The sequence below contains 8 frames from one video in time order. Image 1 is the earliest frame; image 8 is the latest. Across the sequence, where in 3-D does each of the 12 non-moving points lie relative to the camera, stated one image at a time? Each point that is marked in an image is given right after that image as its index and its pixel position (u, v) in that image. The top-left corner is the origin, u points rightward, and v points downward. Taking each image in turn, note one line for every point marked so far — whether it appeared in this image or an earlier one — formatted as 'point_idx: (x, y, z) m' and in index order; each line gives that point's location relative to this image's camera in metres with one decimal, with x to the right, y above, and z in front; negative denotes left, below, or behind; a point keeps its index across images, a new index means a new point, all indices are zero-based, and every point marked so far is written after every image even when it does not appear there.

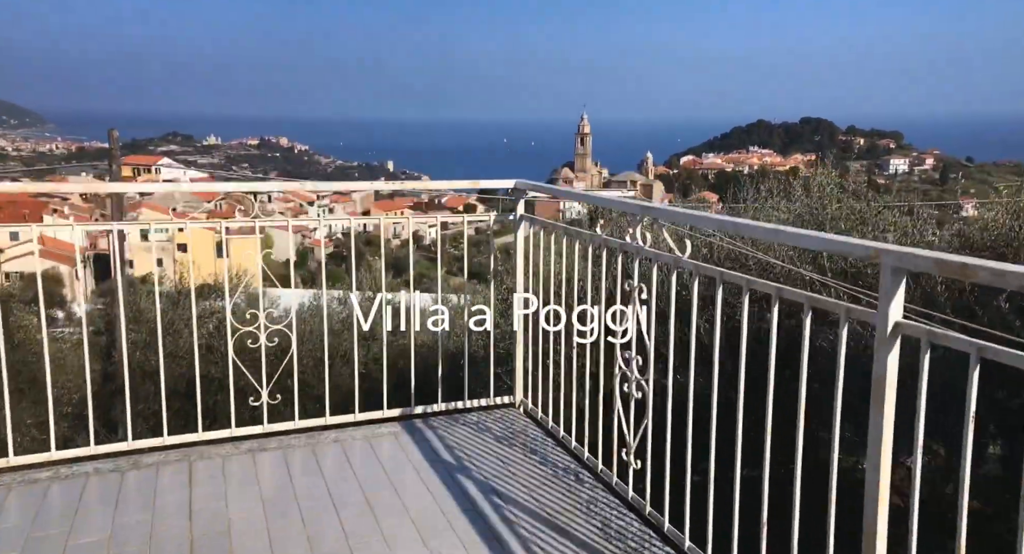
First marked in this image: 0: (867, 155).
0: (+7.6, +2.6, +19.4) m
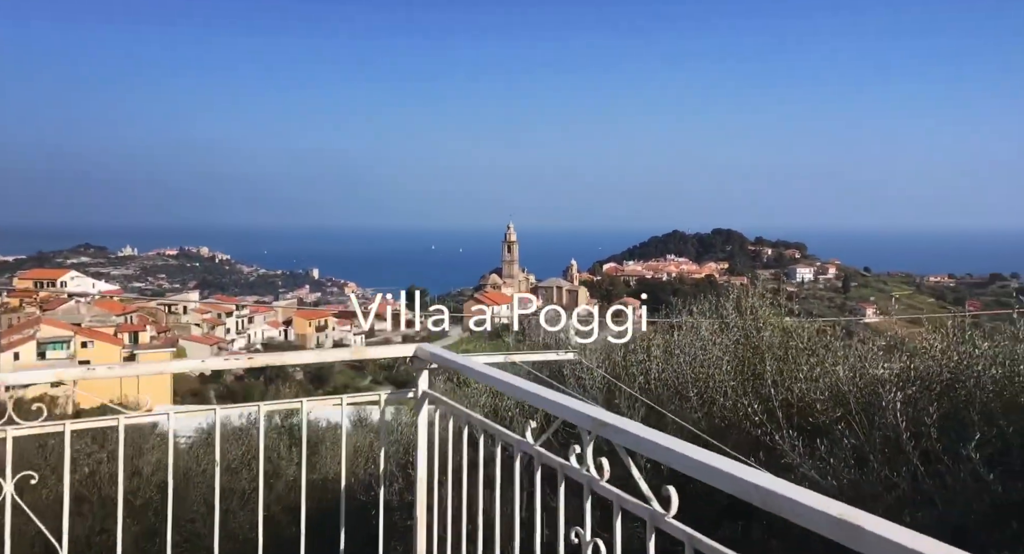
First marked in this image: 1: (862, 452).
0: (+6.0, +0.3, +20.0) m
1: (+2.1, -1.0, +5.2) m
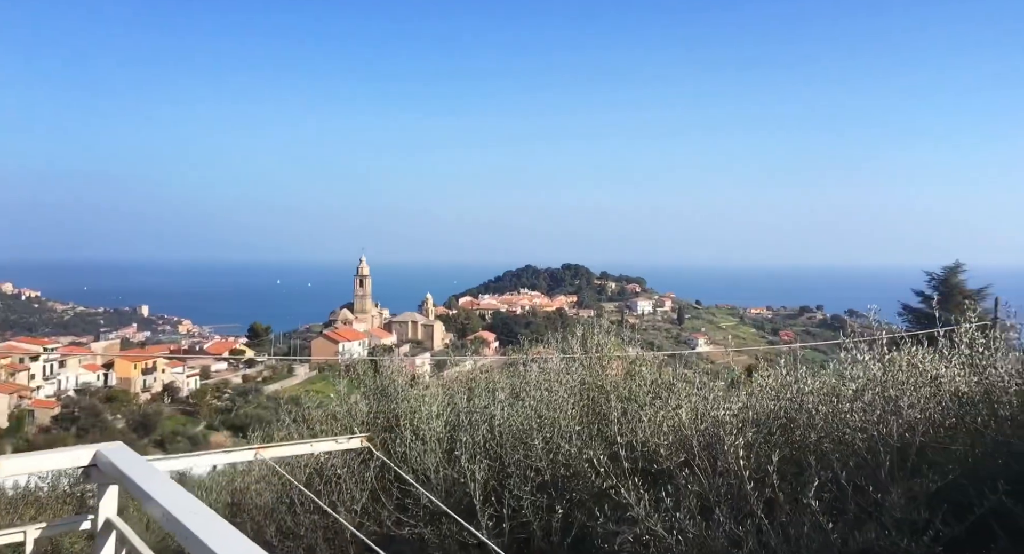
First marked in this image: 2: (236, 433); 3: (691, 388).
0: (+2.6, -0.5, +20.3) m
1: (+1.1, -1.3, +5.1) m
2: (-4.2, -2.4, +13.2) m
3: (+1.2, -0.8, +6.0) m
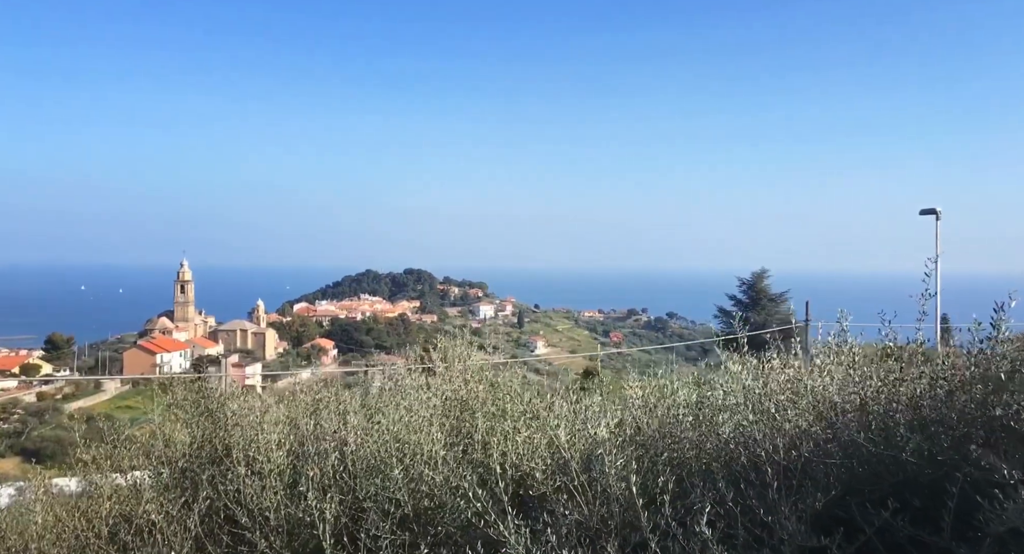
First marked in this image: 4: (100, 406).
0: (-1.1, -0.6, +19.7) m
1: (+0.2, -1.3, +4.4) m
2: (-6.5, -2.4, +11.5) m
3: (+0.2, -0.7, +5.5) m
4: (-6.6, -2.1, +13.8) m
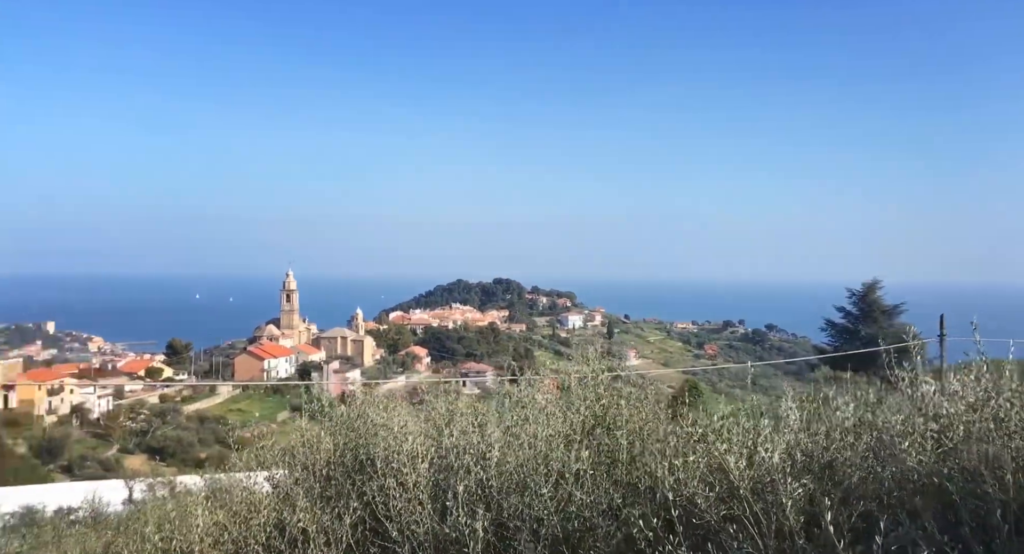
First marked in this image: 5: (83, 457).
0: (+1.0, -0.9, +20.1) m
1: (+0.8, -1.3, +4.7) m
2: (-5.2, -2.6, +12.4) m
3: (+0.8, -0.8, +5.8) m
4: (-5.0, -2.2, +14.7) m
5: (-5.8, -2.5, +11.9) m
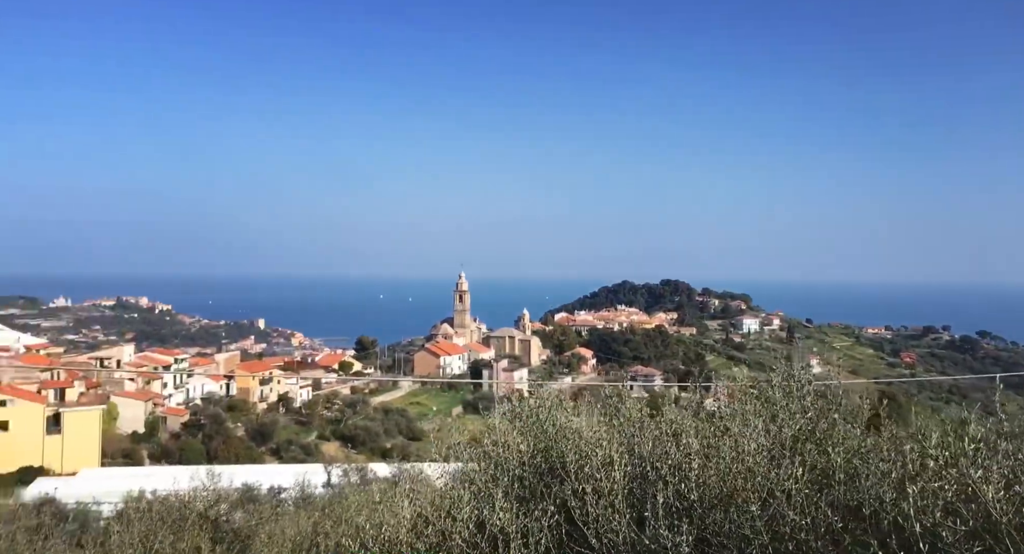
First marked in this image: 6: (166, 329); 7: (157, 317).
0: (+4.9, -0.9, +20.0) m
1: (+1.8, -1.4, +4.9) m
2: (-2.6, -2.6, +13.6) m
3: (+2.1, -0.9, +5.9) m
4: (-2.0, -2.3, +15.8) m
5: (-3.4, -2.5, +13.2) m
6: (-6.5, -1.0, +16.6) m
7: (-7.3, -0.8, +17.9) m
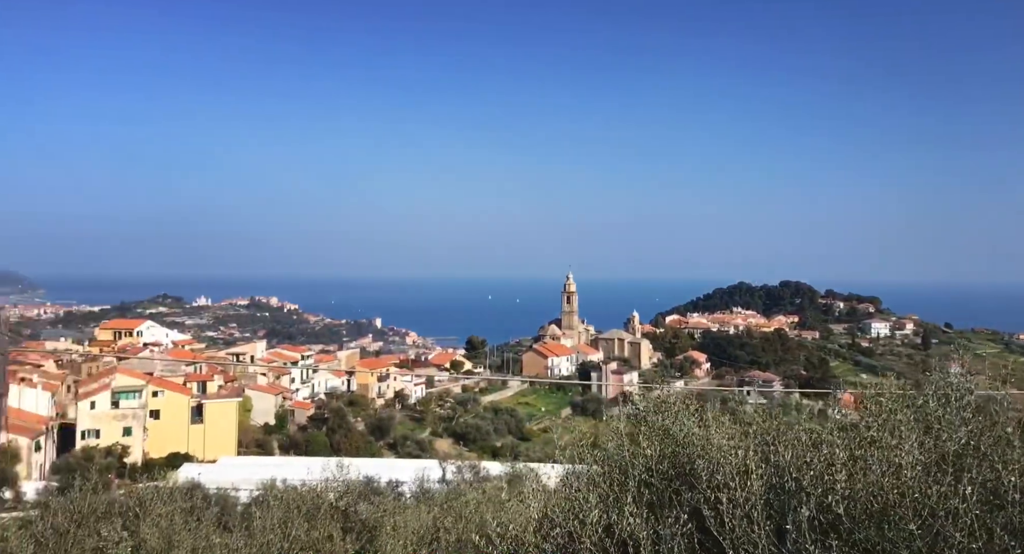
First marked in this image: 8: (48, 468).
0: (+7.3, -1.0, +19.4) m
1: (+2.5, -1.4, +4.9) m
2: (-0.9, -2.6, +14.0) m
3: (+2.9, -0.9, +5.8) m
4: (0.0, -2.3, +16.1) m
5: (-1.7, -2.5, +13.6) m
6: (-4.4, -1.0, +17.5) m
7: (-5.0, -0.8, +18.8) m
8: (-4.6, -1.9, +8.7) m
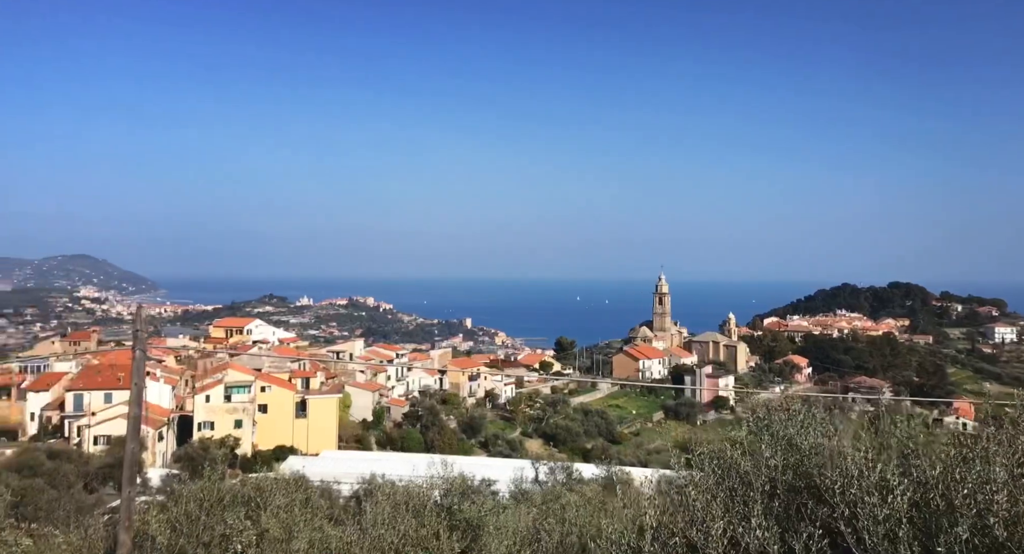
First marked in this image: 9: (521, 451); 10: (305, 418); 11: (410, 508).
0: (+9.3, -1.0, +18.6) m
1: (+3.1, -1.4, +4.5) m
2: (+0.6, -2.6, +13.9) m
3: (+3.6, -0.9, +5.4) m
4: (+1.6, -2.3, +15.9) m
5: (-0.2, -2.5, +13.6) m
6: (-2.6, -1.0, +17.7) m
7: (-3.0, -0.8, +19.1) m
8: (-3.6, -1.9, +9.0) m
9: (+0.1, -2.6, +13.1) m
10: (-2.6, -1.7, +10.7) m
11: (-0.8, -1.8, +6.9) m
